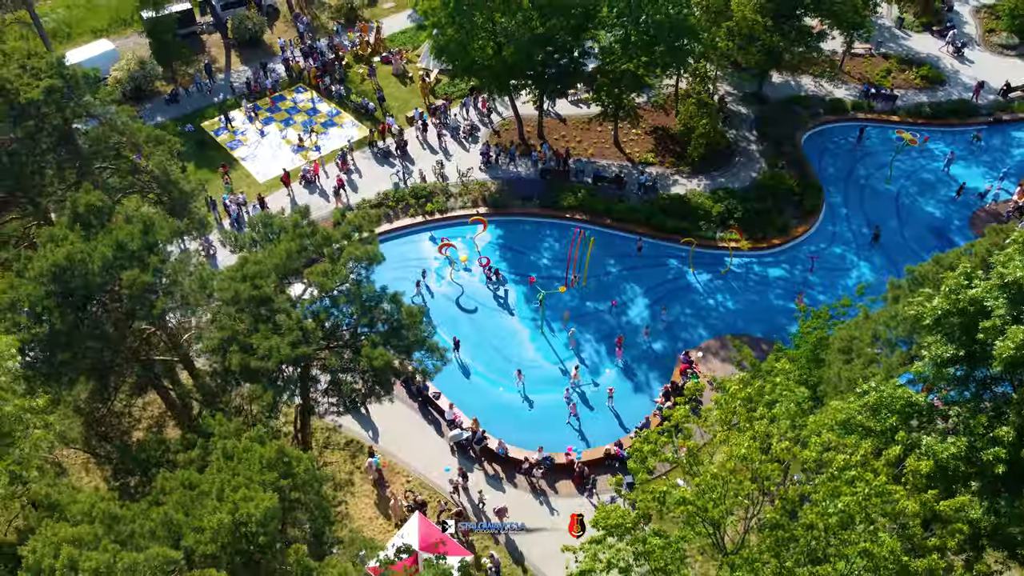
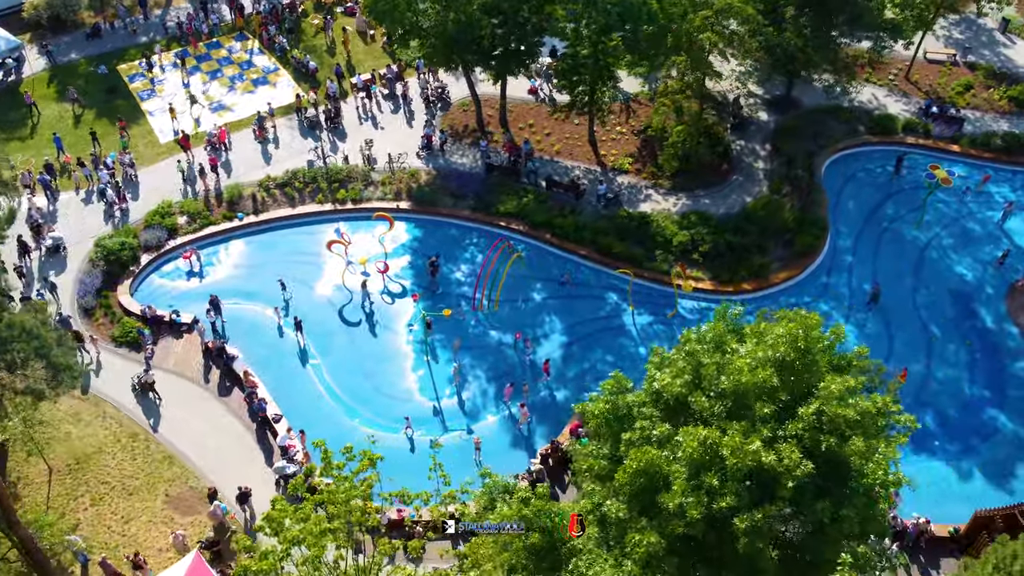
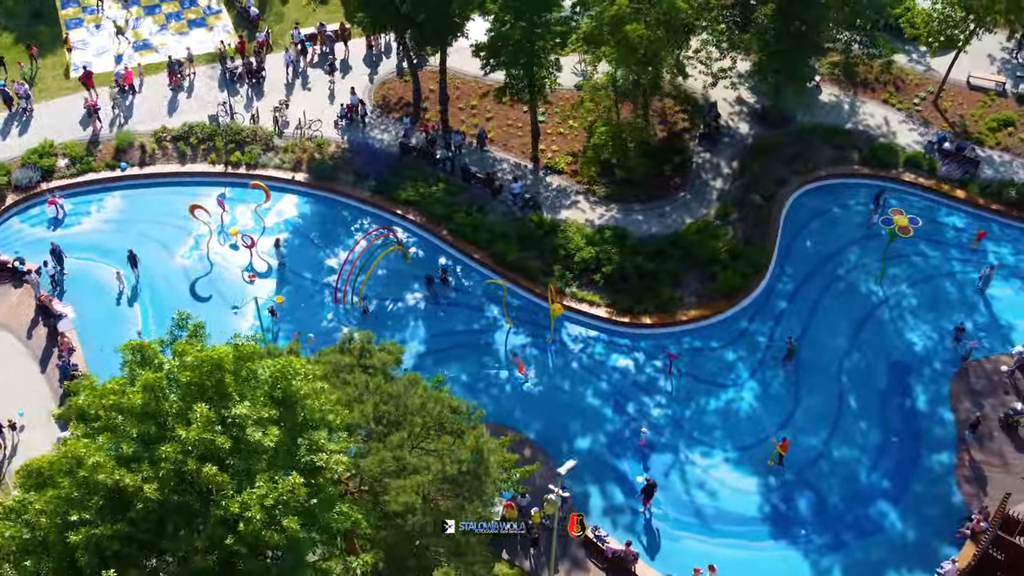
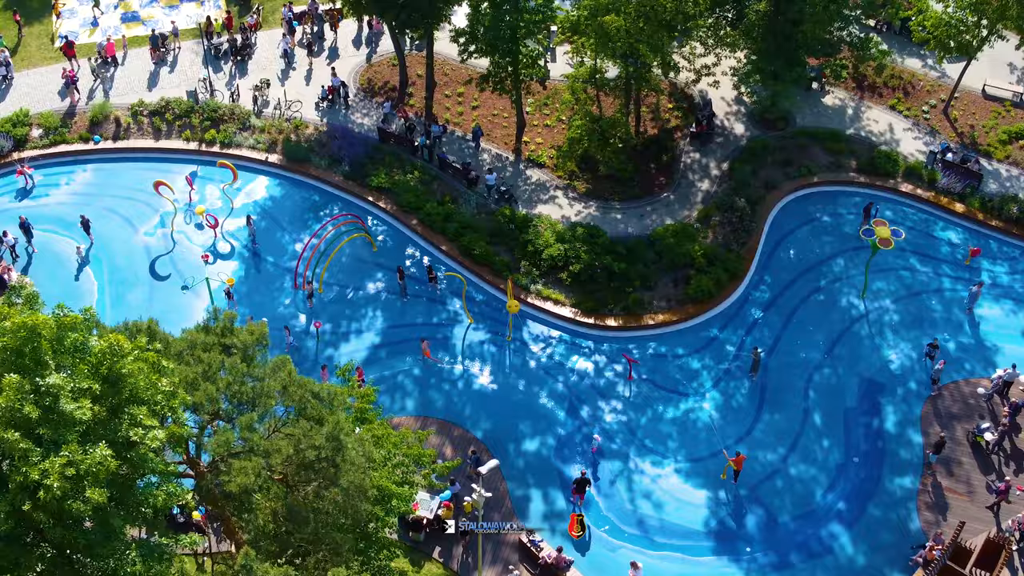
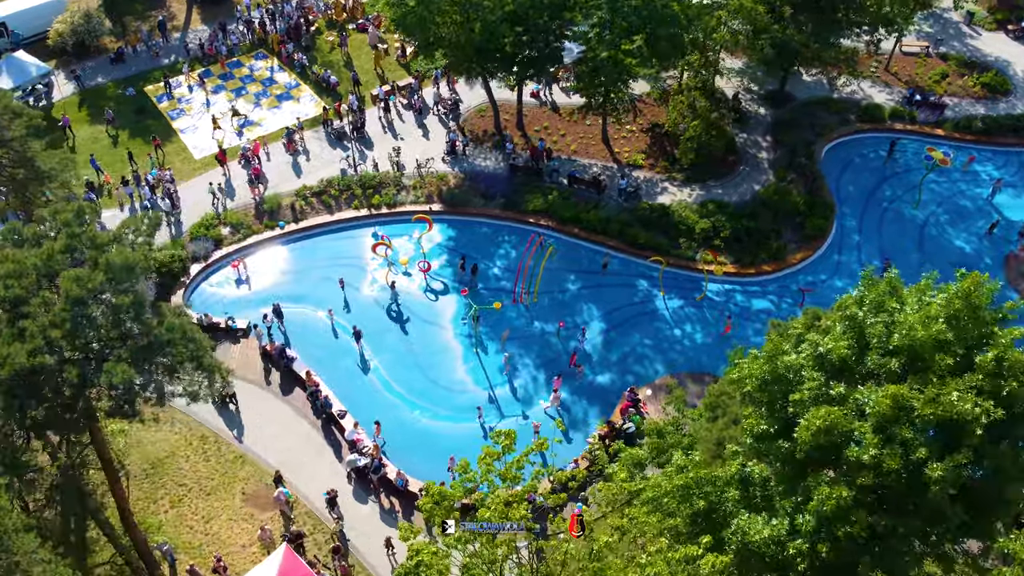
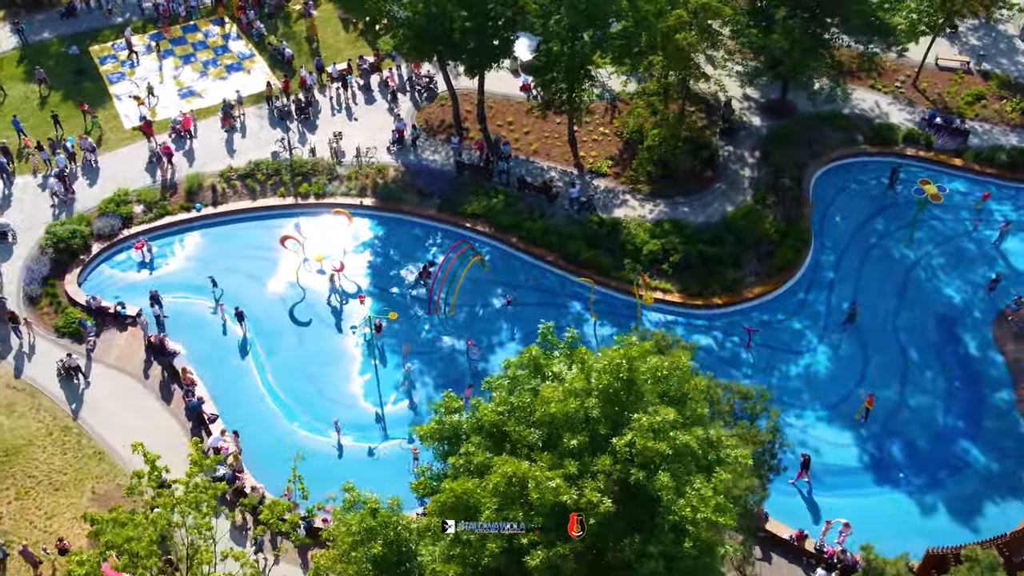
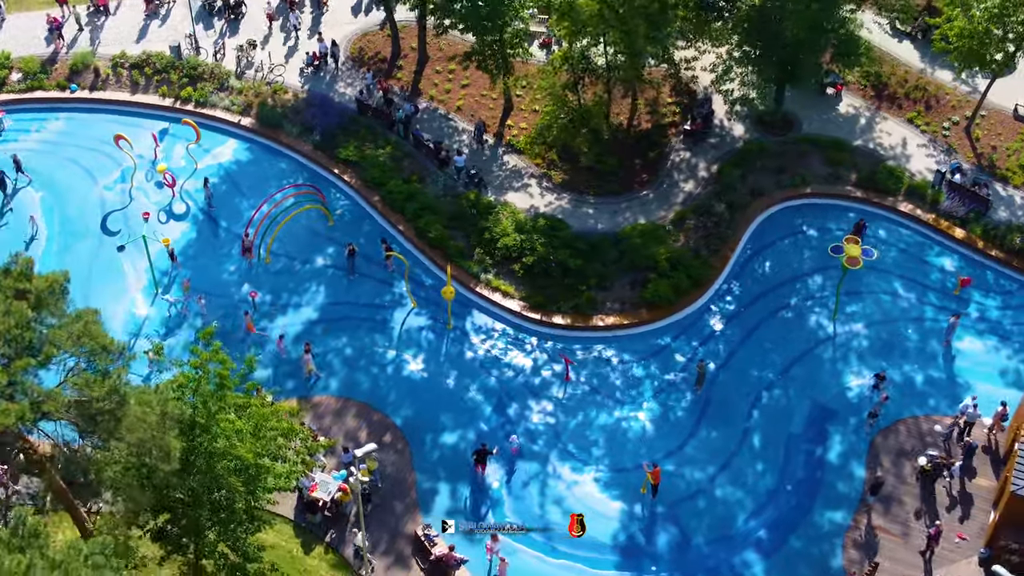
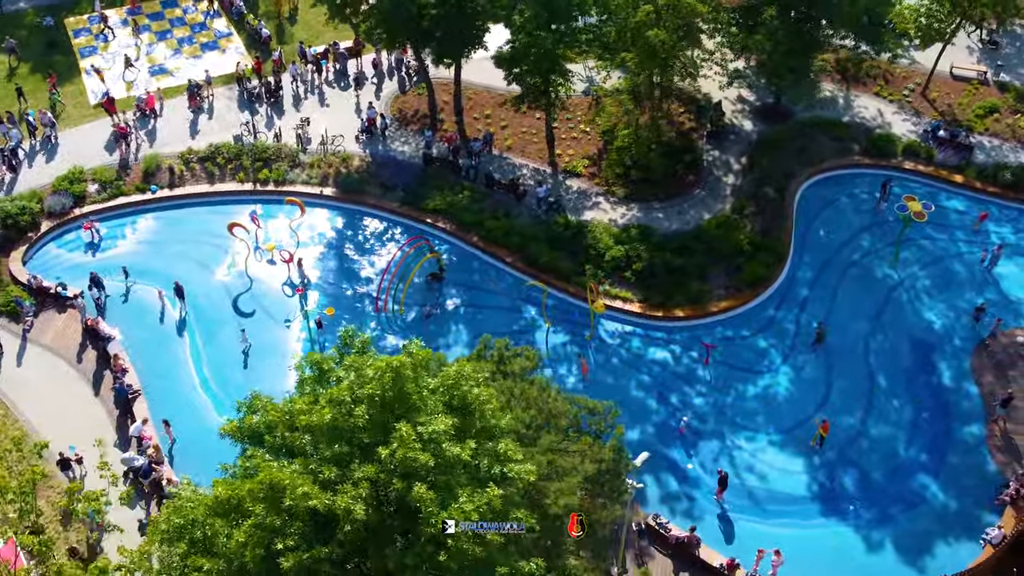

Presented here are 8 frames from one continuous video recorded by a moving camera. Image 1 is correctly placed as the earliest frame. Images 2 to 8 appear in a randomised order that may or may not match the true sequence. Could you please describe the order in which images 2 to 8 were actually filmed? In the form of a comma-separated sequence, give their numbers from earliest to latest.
5, 2, 6, 8, 3, 4, 7
